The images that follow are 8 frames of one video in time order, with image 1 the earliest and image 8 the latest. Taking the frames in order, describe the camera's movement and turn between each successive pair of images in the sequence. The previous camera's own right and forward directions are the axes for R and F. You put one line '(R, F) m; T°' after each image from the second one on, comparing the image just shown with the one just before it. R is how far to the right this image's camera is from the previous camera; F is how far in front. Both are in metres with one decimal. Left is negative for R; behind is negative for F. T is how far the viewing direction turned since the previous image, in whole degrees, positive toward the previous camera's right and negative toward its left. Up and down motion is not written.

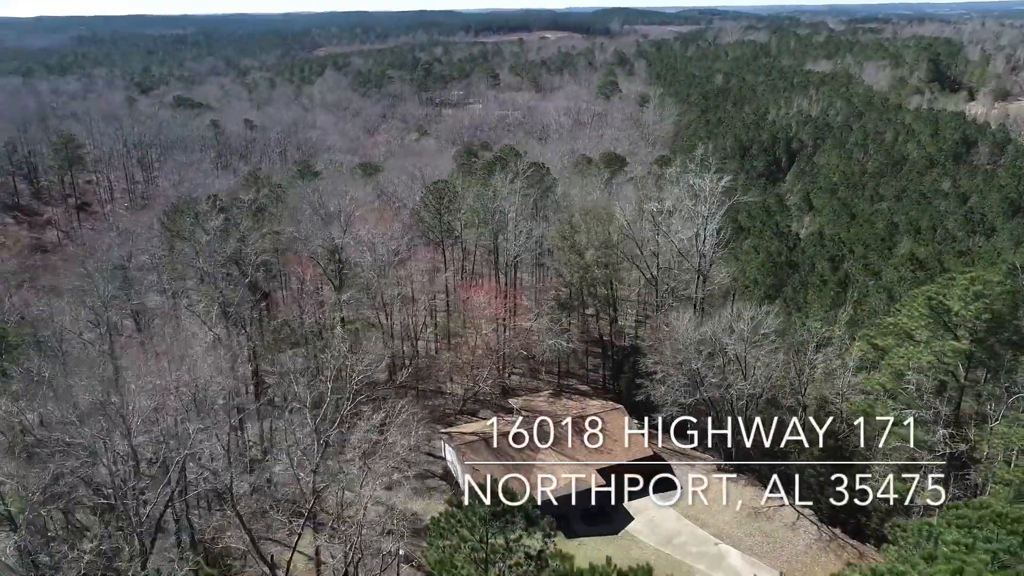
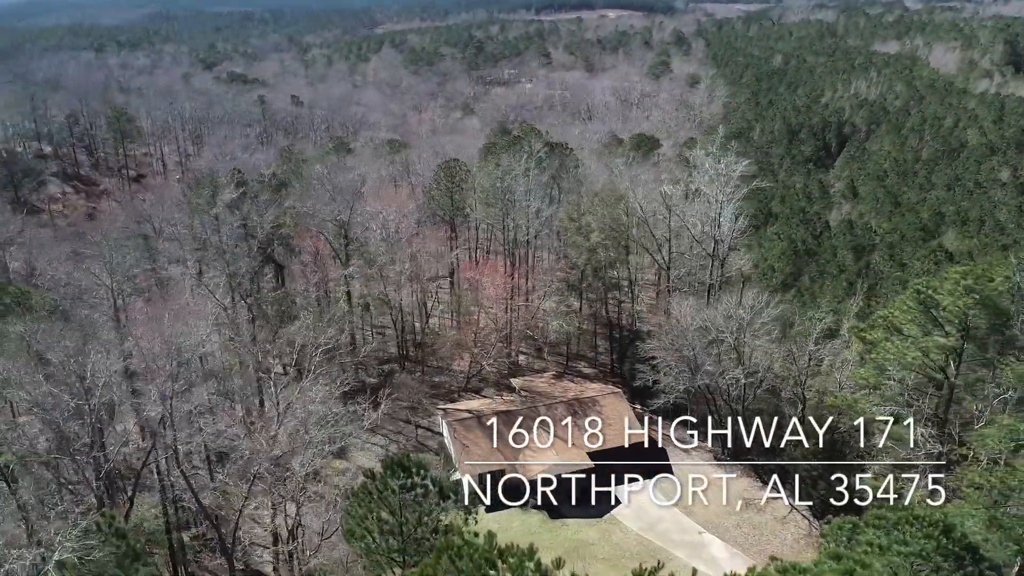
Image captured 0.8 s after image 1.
(+1.9, +0.1) m; -4°
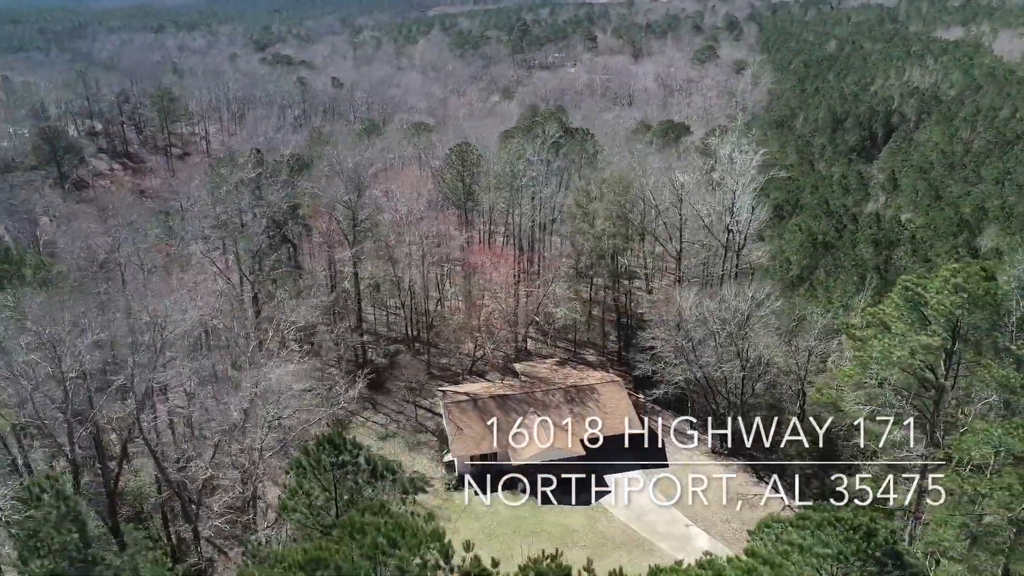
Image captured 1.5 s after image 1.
(+1.6, 0.0) m; -4°
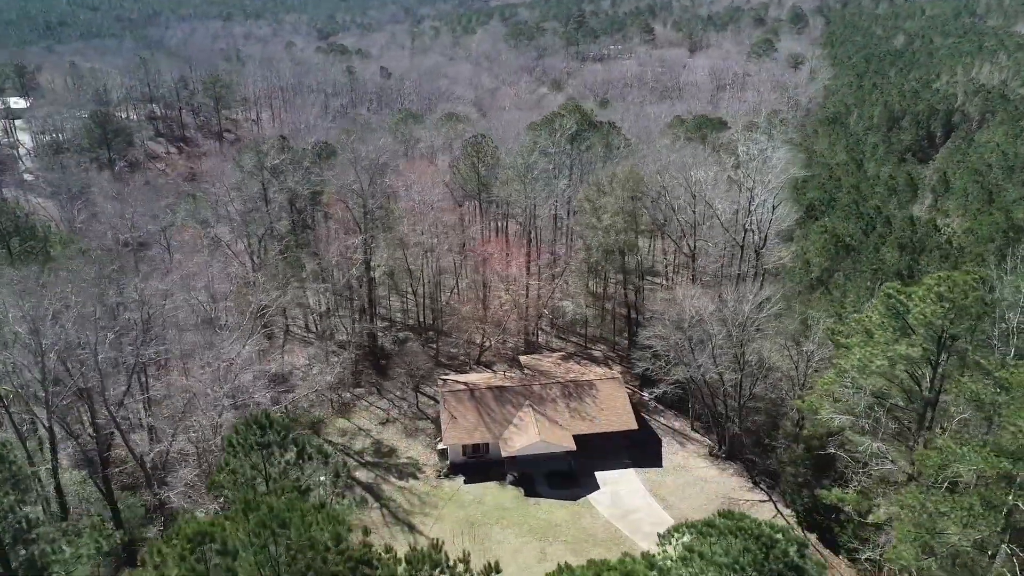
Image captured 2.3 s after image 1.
(+1.9, 0.0) m; -5°
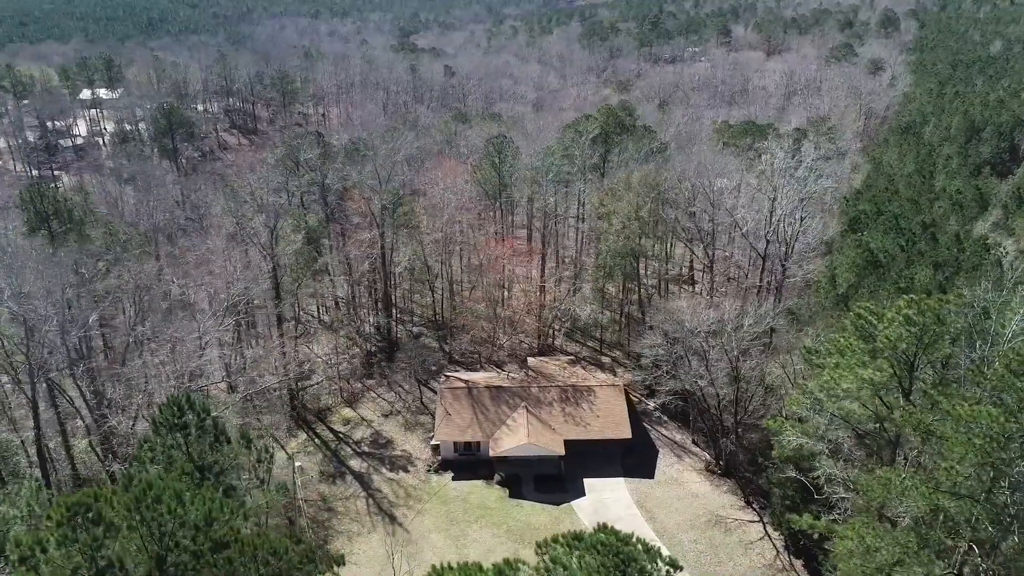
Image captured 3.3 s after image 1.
(+2.5, +0.1) m; -6°
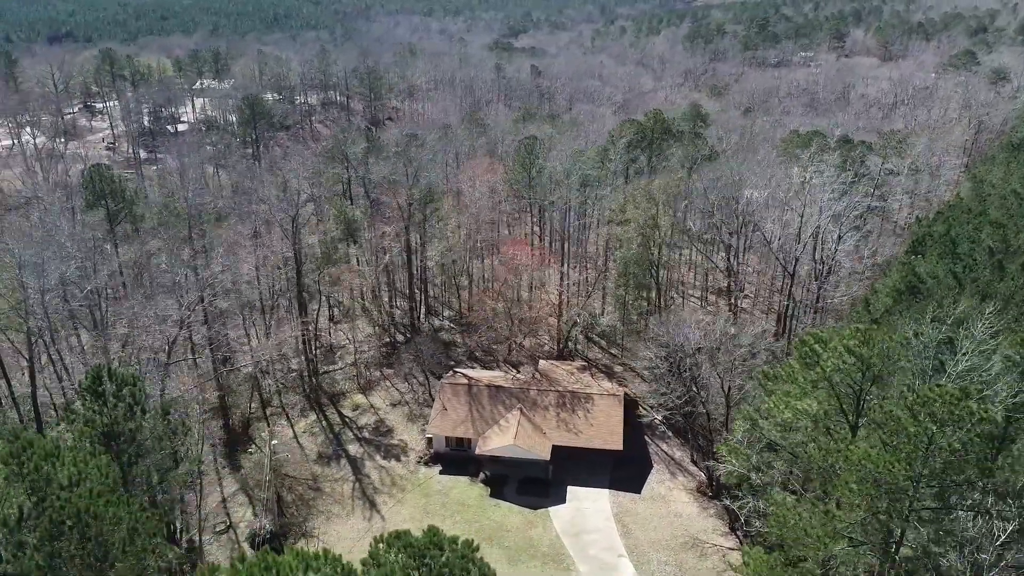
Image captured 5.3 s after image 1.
(+3.3, +0.2) m; -8°
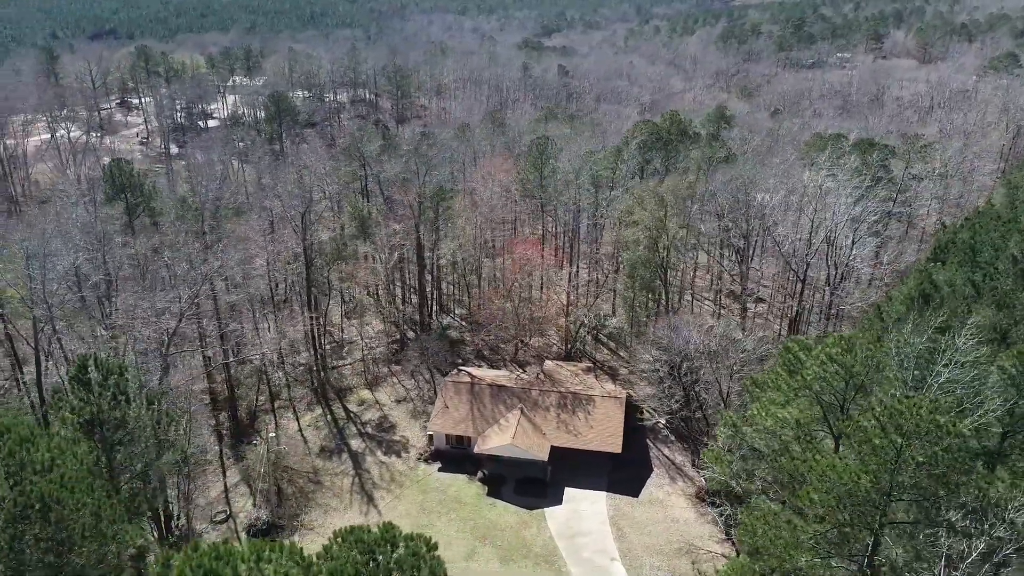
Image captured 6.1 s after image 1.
(+0.9, 0.0) m; -3°
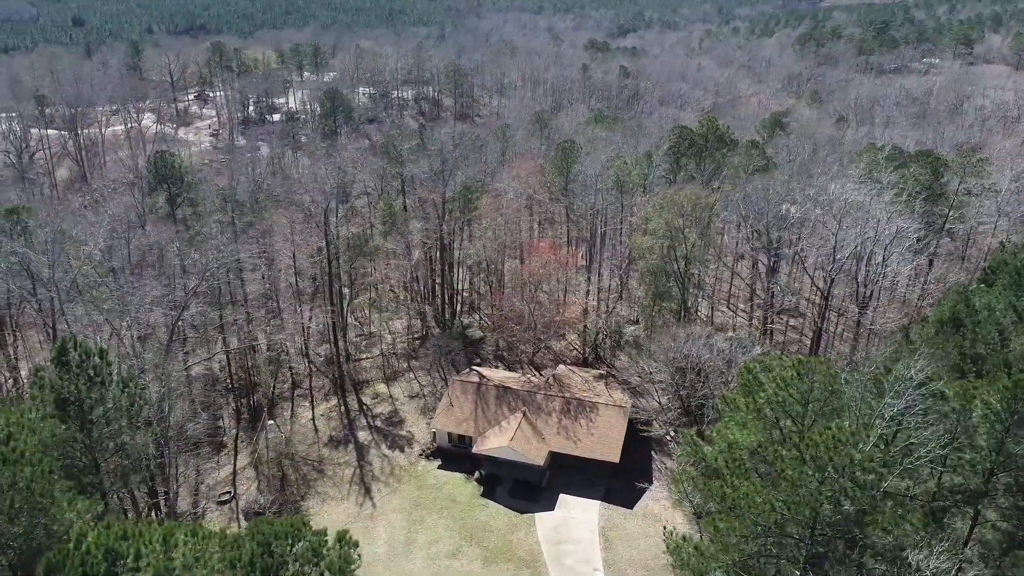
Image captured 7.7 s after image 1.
(+2.1, +0.1) m; -6°
